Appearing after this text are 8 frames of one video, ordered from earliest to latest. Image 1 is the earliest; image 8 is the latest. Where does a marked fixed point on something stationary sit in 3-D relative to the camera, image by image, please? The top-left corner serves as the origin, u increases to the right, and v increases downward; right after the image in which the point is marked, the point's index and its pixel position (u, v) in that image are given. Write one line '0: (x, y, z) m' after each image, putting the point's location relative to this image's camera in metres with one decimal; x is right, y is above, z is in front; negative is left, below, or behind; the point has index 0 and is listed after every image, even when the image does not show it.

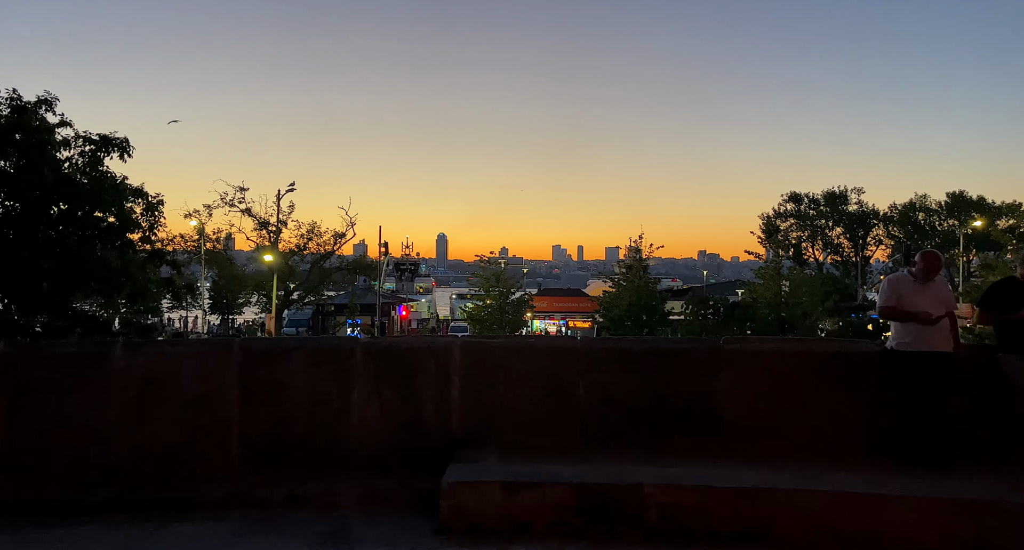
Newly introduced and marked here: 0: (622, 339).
0: (+0.8, -0.4, +5.7) m
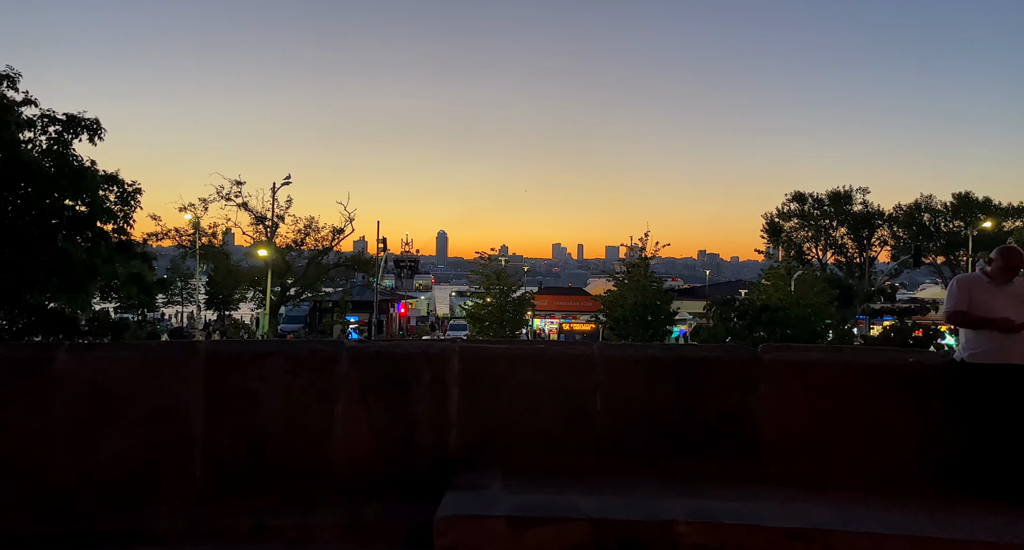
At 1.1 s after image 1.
0: (+0.8, -0.4, +5.0) m
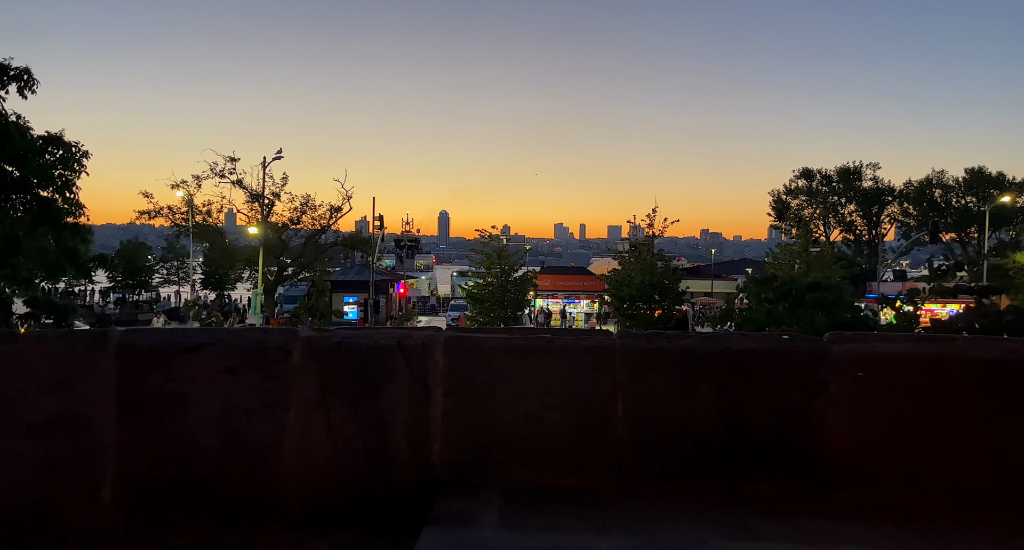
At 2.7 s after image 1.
0: (+0.8, -0.3, +3.9) m
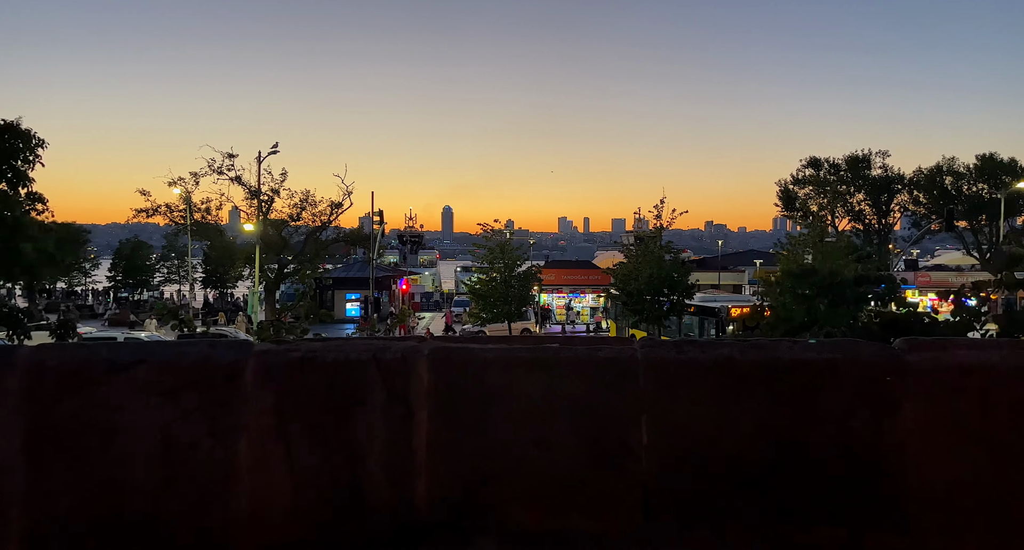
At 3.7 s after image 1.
0: (+0.8, -0.3, +3.2) m
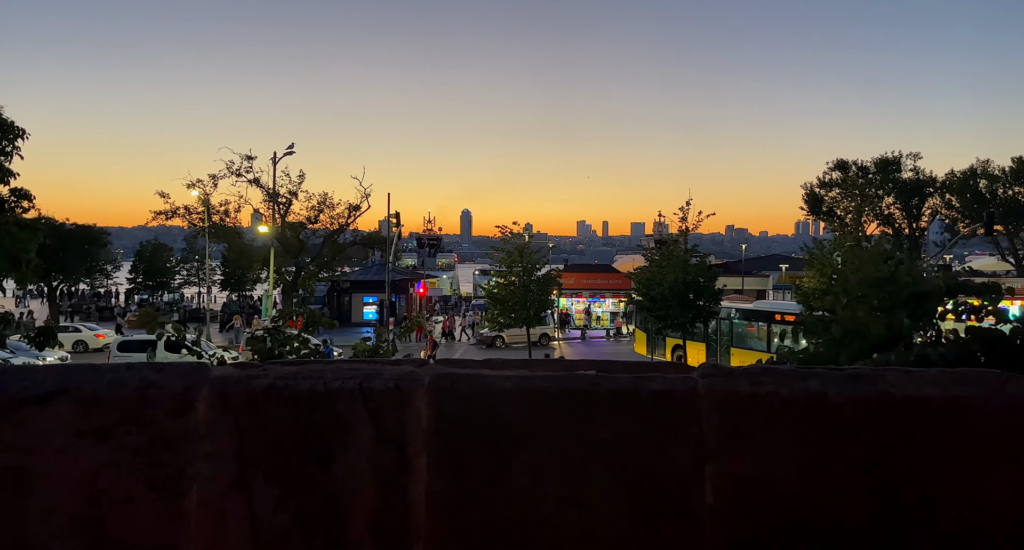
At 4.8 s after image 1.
0: (+0.9, -0.3, +2.5) m
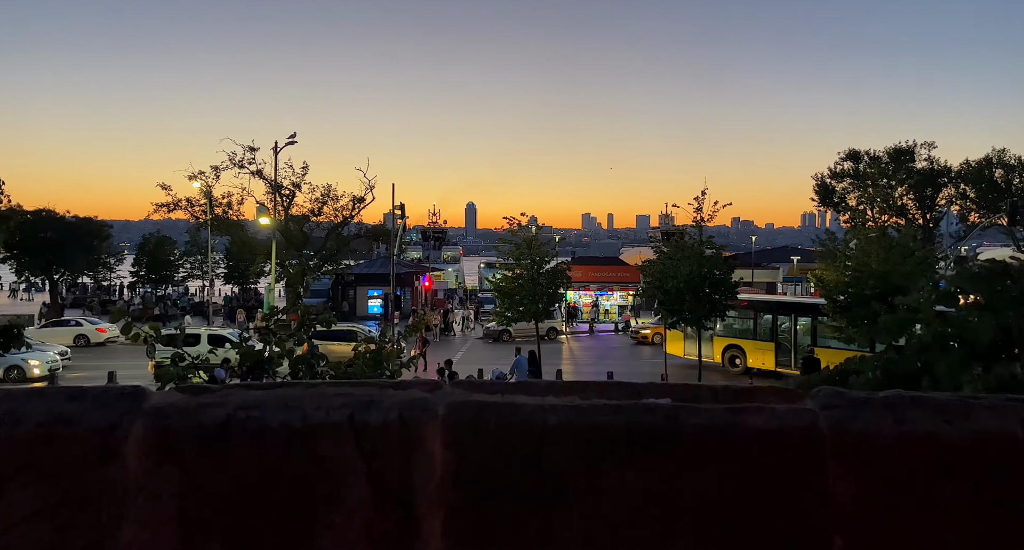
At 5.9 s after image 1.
0: (+1.0, -0.3, +1.8) m
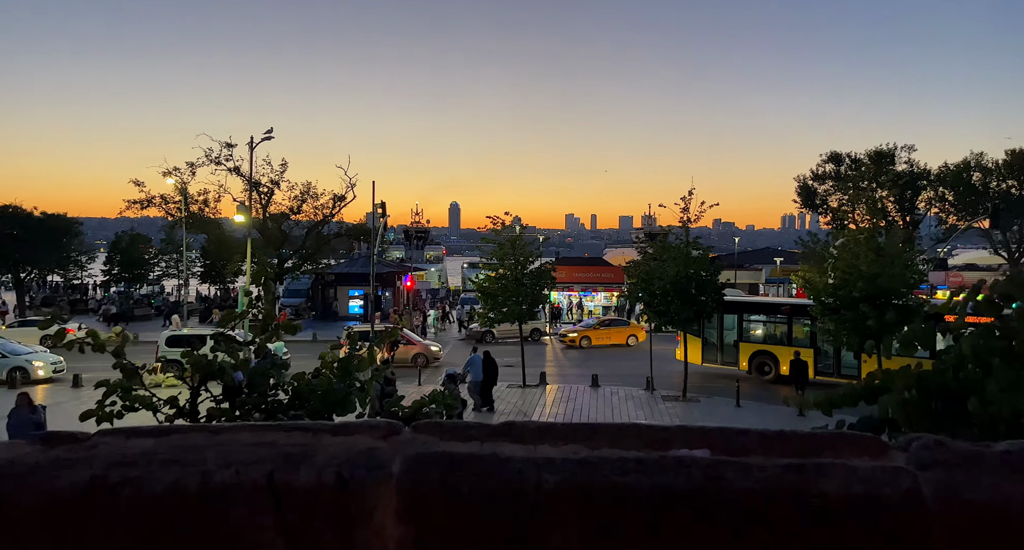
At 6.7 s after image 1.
0: (+0.9, -0.3, +1.3) m
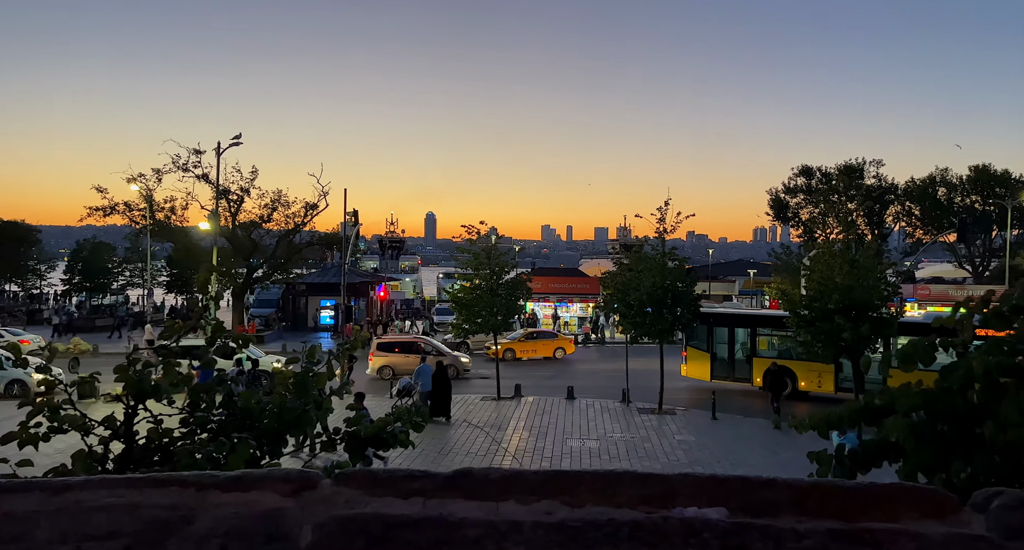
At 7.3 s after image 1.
0: (+0.9, -0.3, +0.9) m
